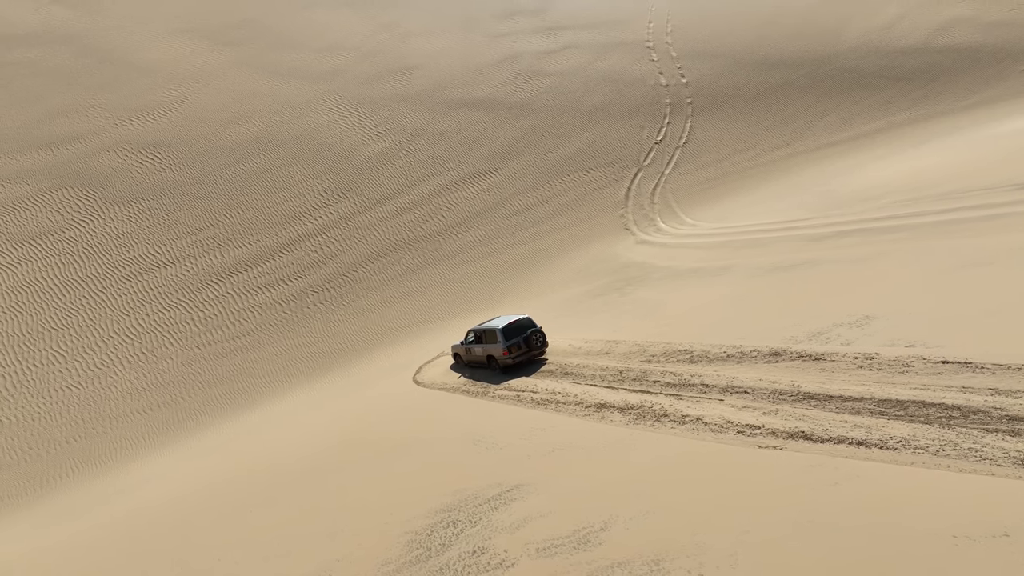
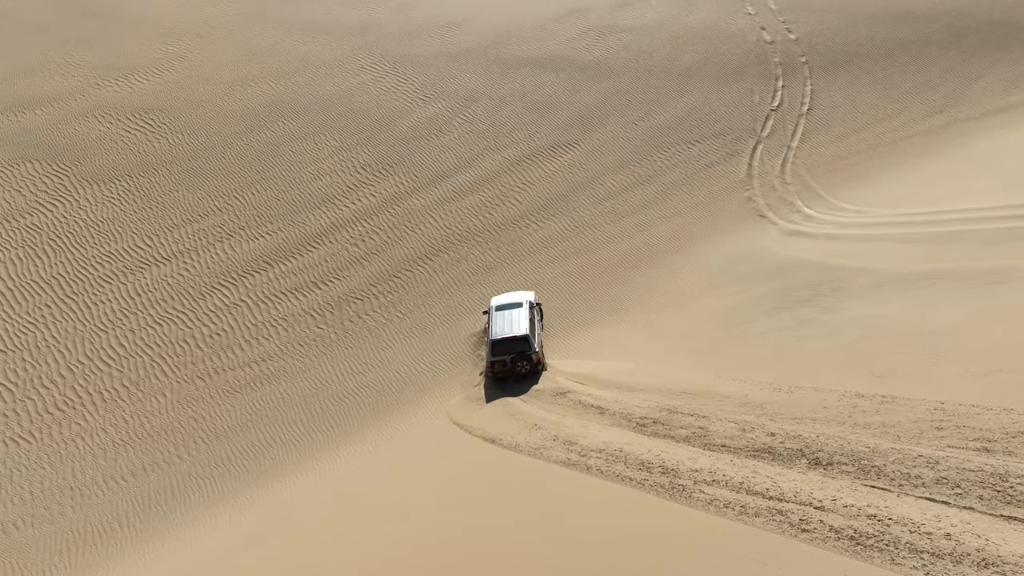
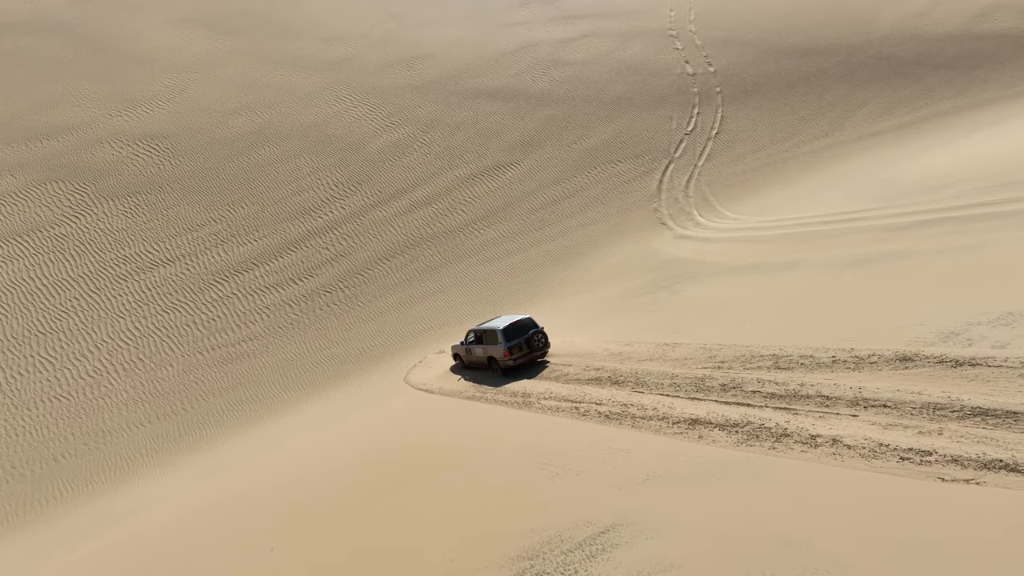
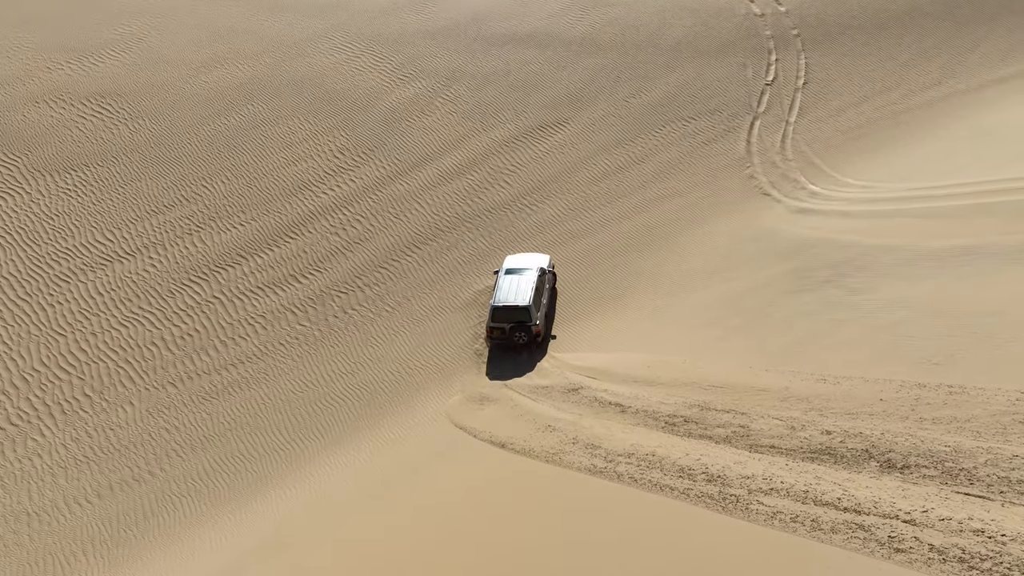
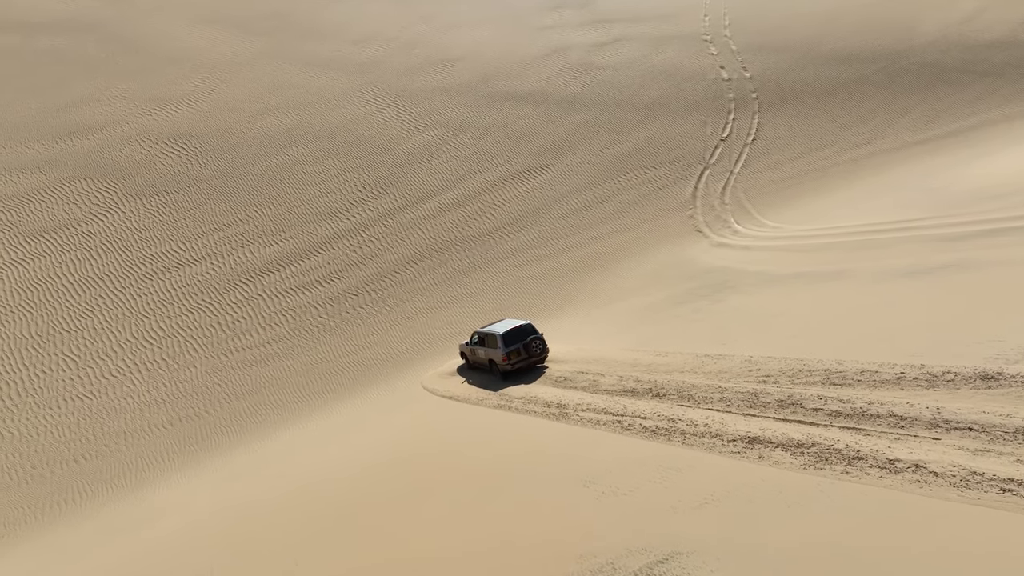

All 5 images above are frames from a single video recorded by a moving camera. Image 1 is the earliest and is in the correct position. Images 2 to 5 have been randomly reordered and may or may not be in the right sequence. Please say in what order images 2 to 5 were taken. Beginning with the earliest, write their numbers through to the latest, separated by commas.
3, 5, 2, 4
